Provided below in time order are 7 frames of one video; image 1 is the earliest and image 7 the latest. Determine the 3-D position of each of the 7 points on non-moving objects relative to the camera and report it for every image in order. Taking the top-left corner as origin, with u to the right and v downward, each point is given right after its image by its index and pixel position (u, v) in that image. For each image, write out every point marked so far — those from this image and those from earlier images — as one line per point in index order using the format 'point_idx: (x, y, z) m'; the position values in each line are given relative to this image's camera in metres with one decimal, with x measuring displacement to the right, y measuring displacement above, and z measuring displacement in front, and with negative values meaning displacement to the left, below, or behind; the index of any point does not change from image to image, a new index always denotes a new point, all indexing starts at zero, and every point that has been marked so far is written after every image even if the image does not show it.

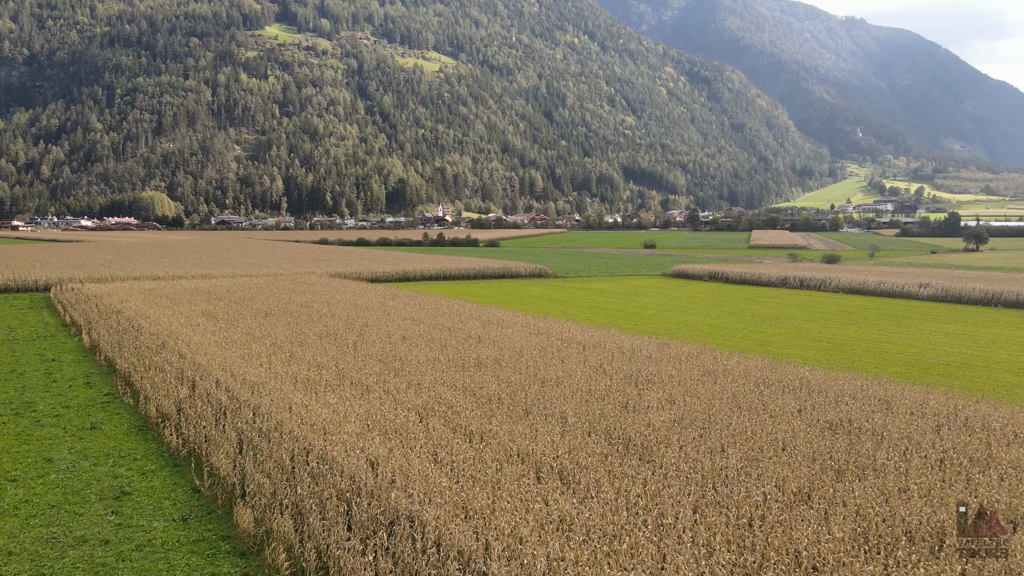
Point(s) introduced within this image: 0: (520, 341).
0: (+0.2, -1.4, +18.1) m
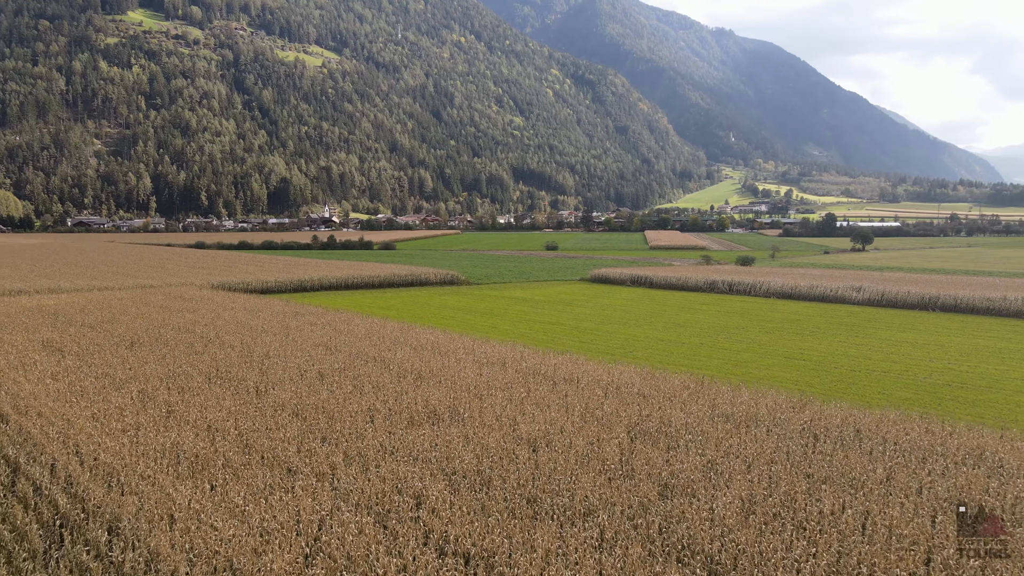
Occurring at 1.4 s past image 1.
0: (-0.7, -1.8, +14.3) m
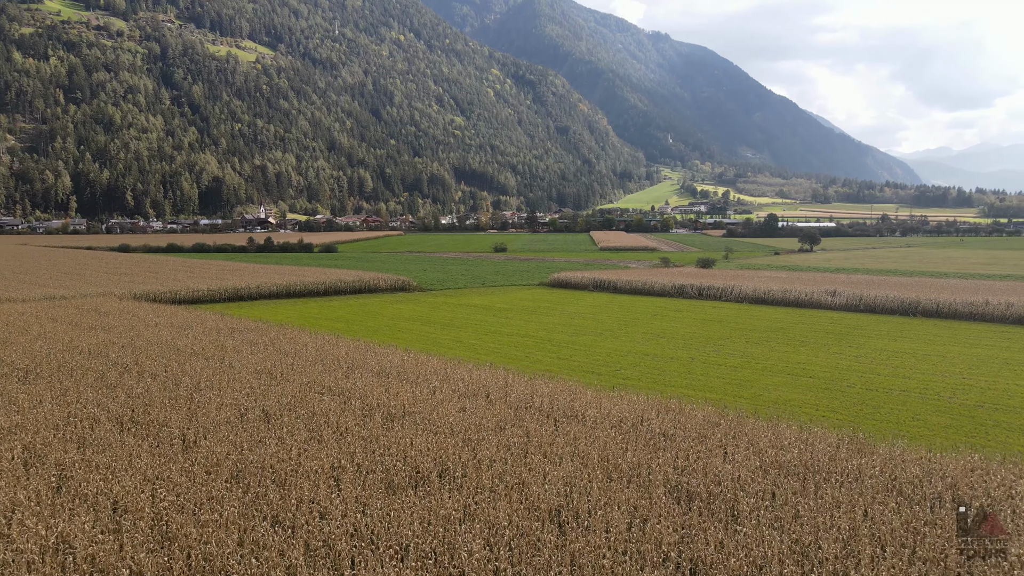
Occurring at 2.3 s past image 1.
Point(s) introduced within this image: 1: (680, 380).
0: (-0.8, -2.0, +11.7) m
1: (+4.0, -2.2, +17.4) m
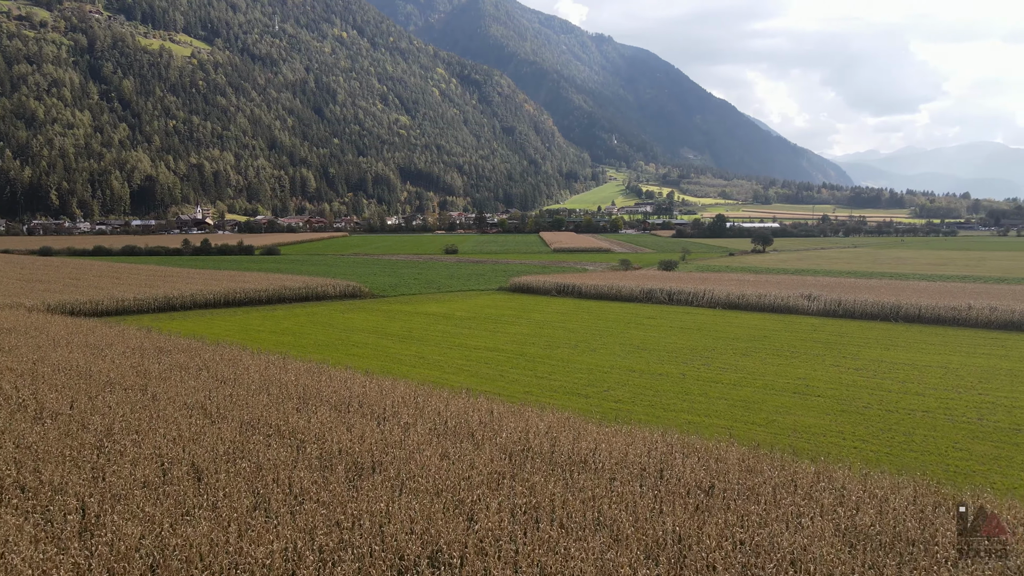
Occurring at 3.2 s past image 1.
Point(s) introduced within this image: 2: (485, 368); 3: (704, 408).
0: (-0.9, -2.3, +9.4) m
1: (+3.5, -2.4, +15.4) m
2: (-0.7, -2.1, +19.3) m
3: (+3.9, -2.4, +15.1) m
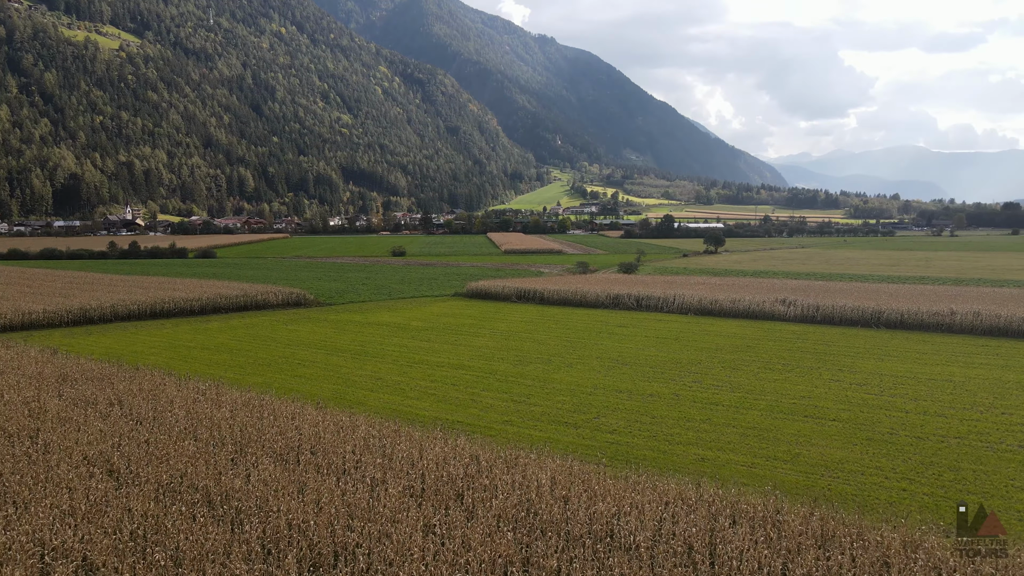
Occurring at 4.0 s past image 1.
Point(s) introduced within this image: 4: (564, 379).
0: (-0.8, -2.6, +7.1) m
1: (+3.1, -2.6, +13.4) m
2: (-1.4, -2.3, +17.0) m
3: (+3.6, -2.7, +13.1) m
4: (+1.3, -2.3, +18.1) m
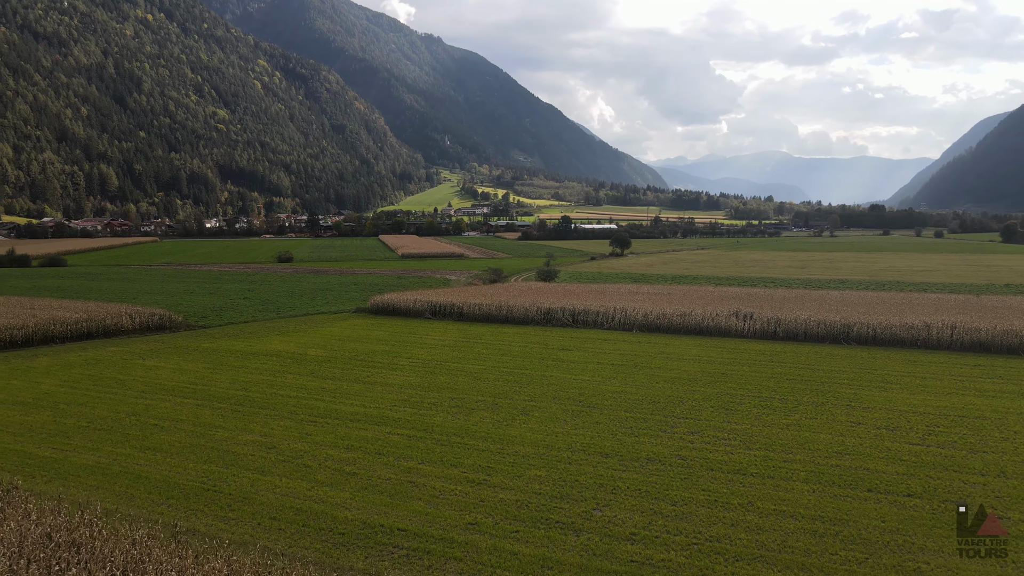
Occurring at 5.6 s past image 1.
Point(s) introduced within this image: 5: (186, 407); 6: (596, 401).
0: (-0.1, -3.1, +2.4) m
1: (+2.8, -3.1, +9.2) m
2: (-2.2, -2.9, +12.1) m
3: (+3.3, -3.1, +9.0) m
4: (+0.3, -2.8, +13.6) m
5: (-7.0, -2.5, +15.7) m
6: (+1.9, -2.5, +16.7) m
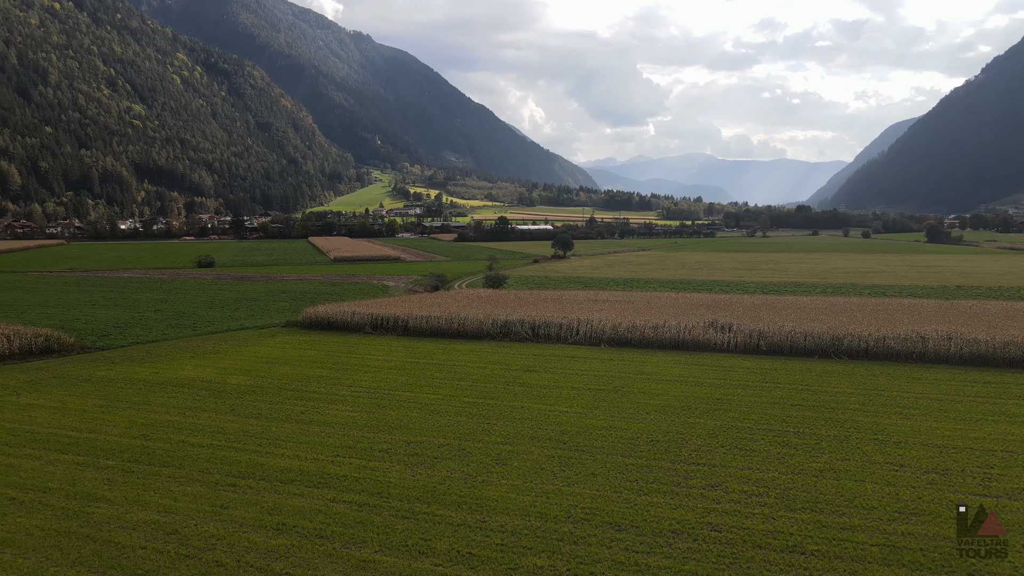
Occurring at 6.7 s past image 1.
0: (+0.7, -3.4, -0.6) m
1: (+2.9, -3.4, +6.5) m
2: (-2.3, -3.2, +8.9) m
3: (+3.4, -3.4, +6.3) m
4: (0.0, -3.1, +10.7) m
5: (-7.4, -2.9, +12.0) m
6: (+1.4, -2.8, +13.8) m
